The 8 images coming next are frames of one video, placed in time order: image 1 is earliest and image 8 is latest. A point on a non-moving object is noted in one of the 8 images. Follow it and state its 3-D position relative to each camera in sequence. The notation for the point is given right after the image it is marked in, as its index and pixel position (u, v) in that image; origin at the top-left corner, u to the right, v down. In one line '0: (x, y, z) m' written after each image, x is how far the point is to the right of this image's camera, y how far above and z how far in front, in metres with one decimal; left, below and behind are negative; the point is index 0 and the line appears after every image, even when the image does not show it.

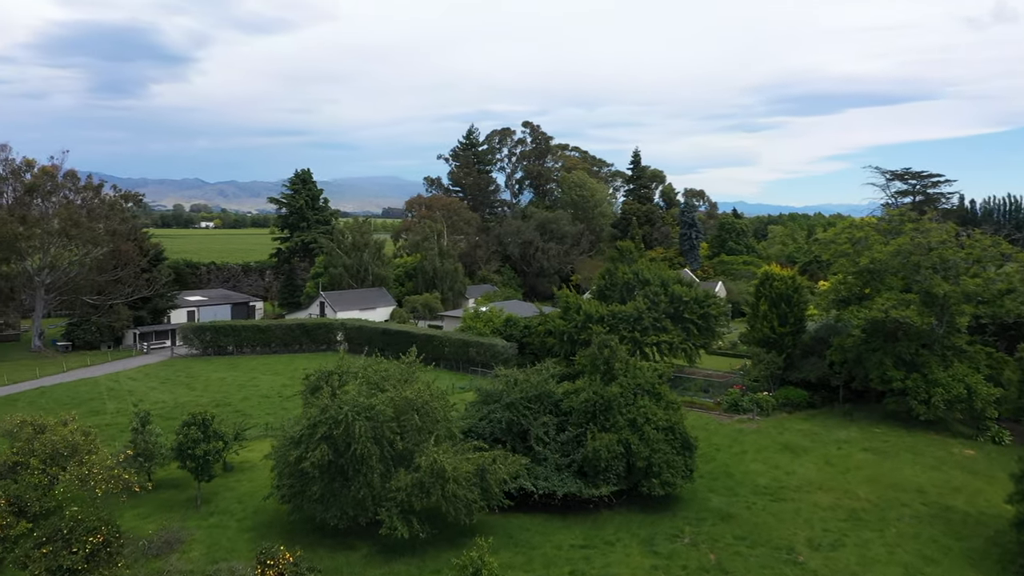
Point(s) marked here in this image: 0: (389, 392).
0: (-2.7, -2.3, +17.8) m
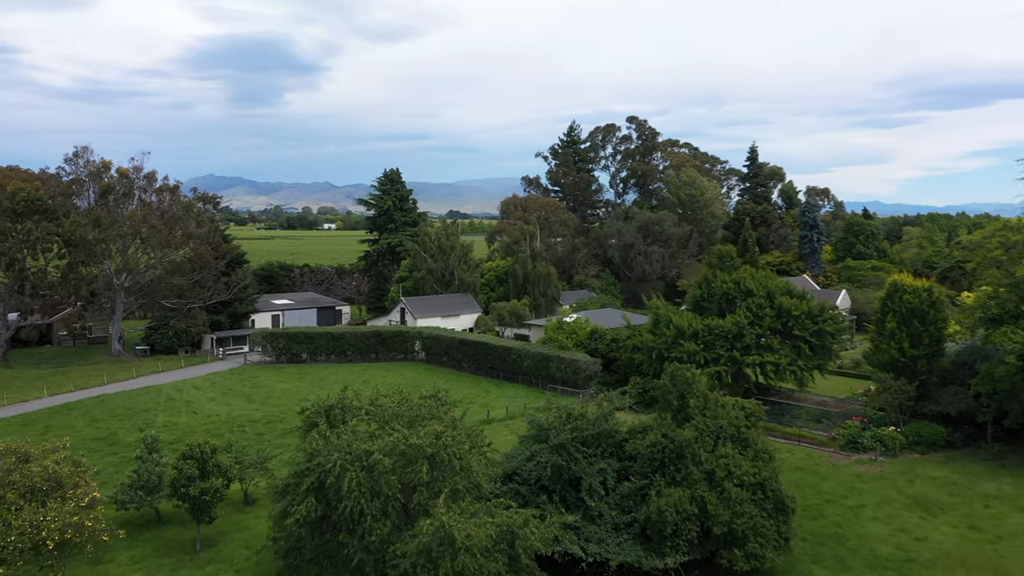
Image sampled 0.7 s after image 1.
0: (-2.1, -2.6, +14.5) m
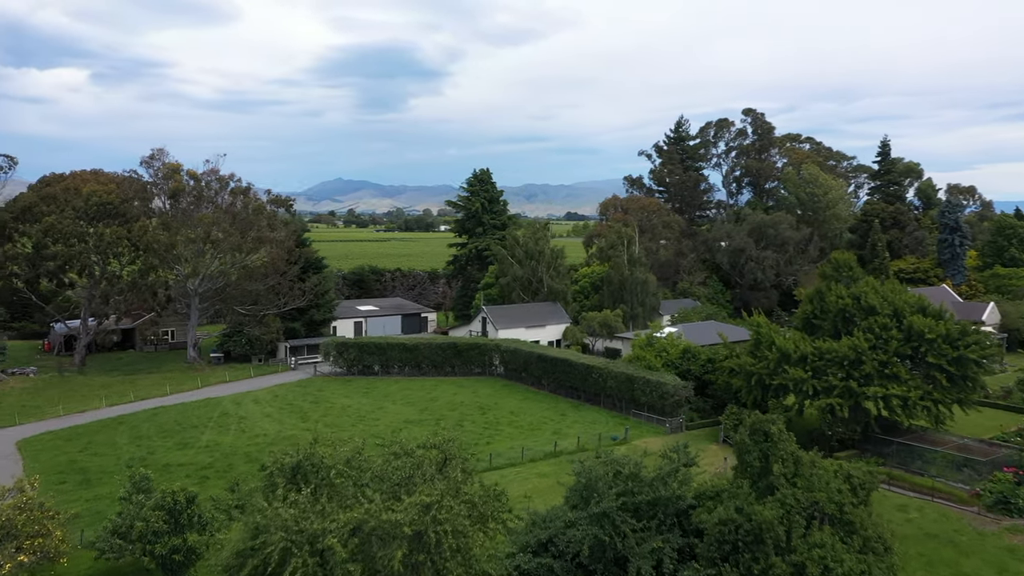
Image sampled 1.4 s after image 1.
0: (-1.9, -2.9, +11.1) m
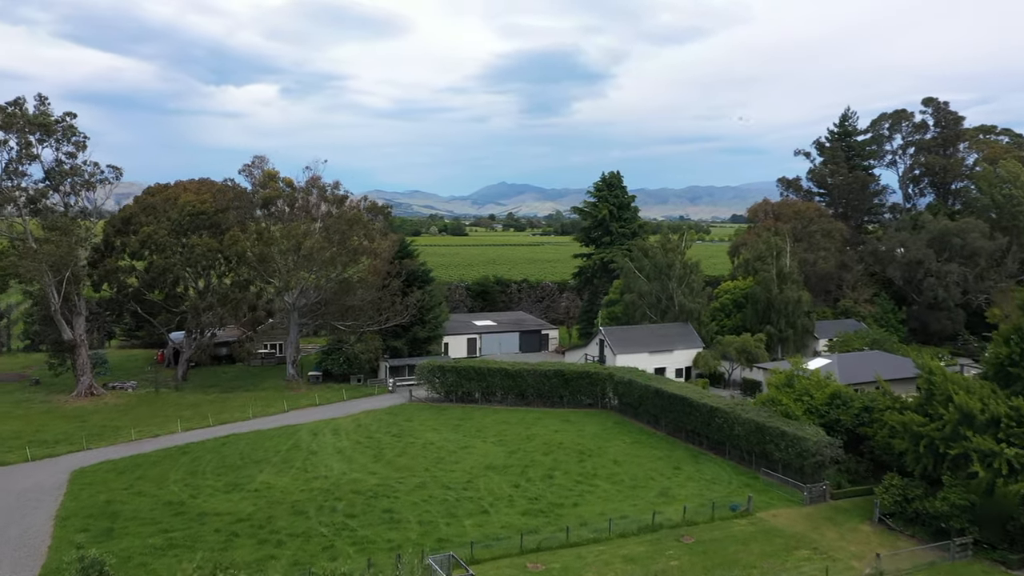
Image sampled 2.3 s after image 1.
0: (-2.5, -3.6, +6.9) m
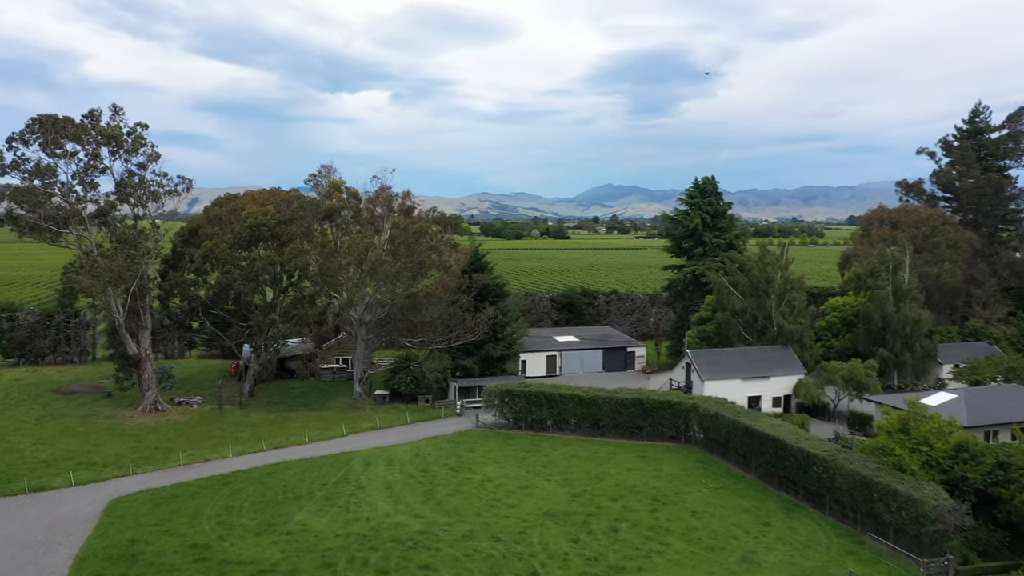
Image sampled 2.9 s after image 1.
0: (-3.1, -4.3, +4.5) m
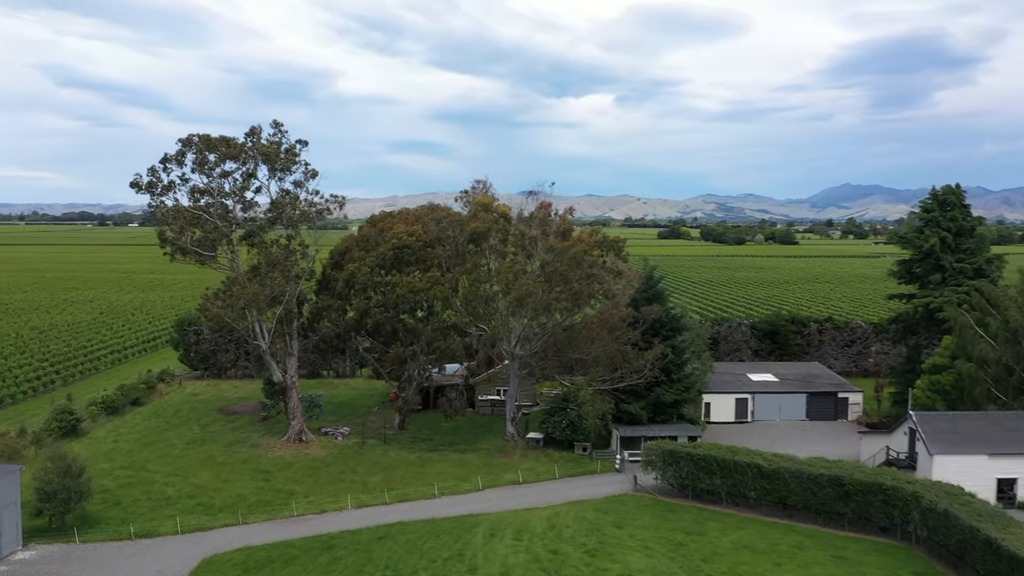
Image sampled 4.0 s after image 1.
0: (-5.0, -5.3, +0.8) m
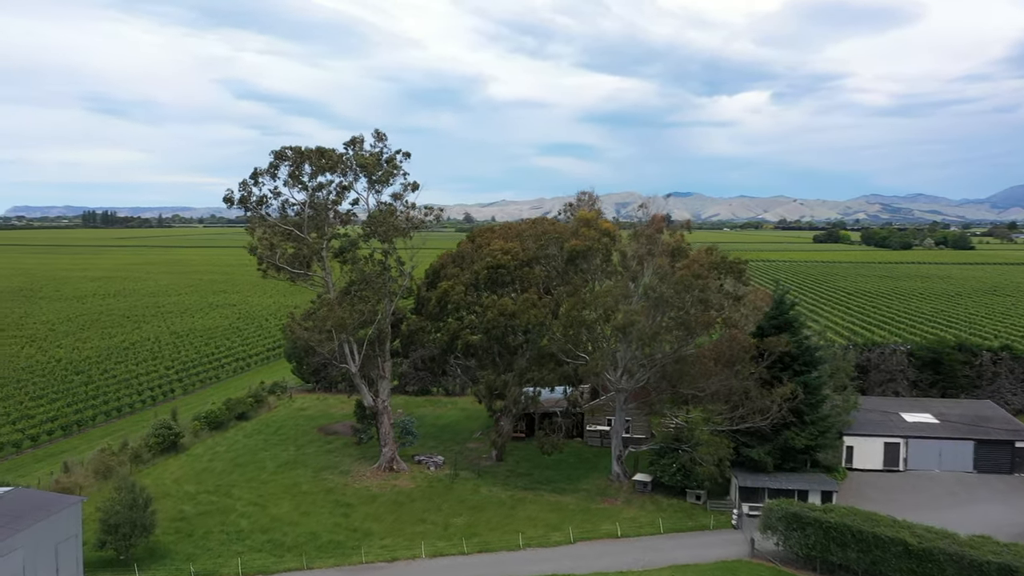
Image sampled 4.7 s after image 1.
0: (-6.8, -6.0, -1.2) m
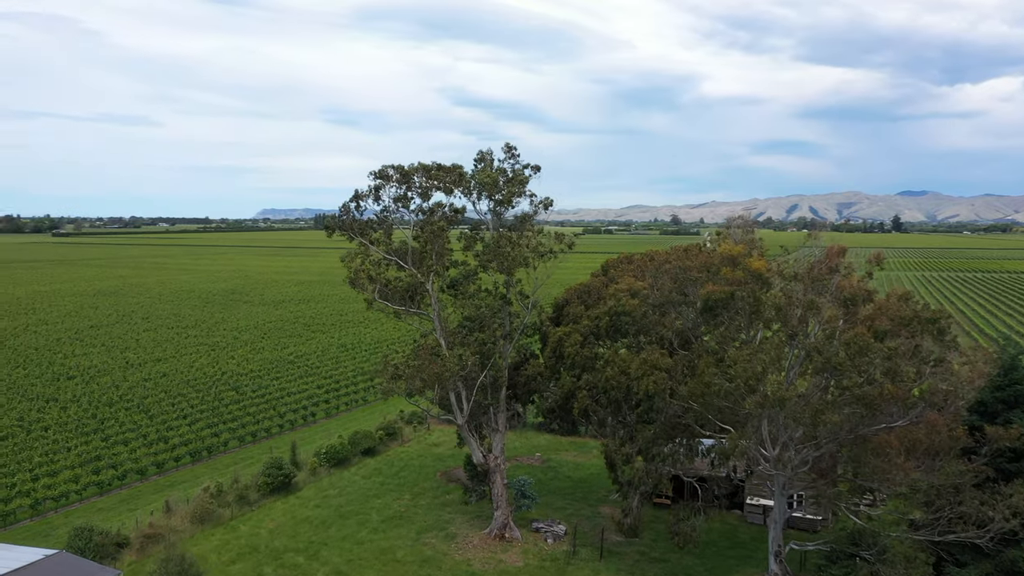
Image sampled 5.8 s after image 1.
0: (-10.4, -7.1, -3.9) m
